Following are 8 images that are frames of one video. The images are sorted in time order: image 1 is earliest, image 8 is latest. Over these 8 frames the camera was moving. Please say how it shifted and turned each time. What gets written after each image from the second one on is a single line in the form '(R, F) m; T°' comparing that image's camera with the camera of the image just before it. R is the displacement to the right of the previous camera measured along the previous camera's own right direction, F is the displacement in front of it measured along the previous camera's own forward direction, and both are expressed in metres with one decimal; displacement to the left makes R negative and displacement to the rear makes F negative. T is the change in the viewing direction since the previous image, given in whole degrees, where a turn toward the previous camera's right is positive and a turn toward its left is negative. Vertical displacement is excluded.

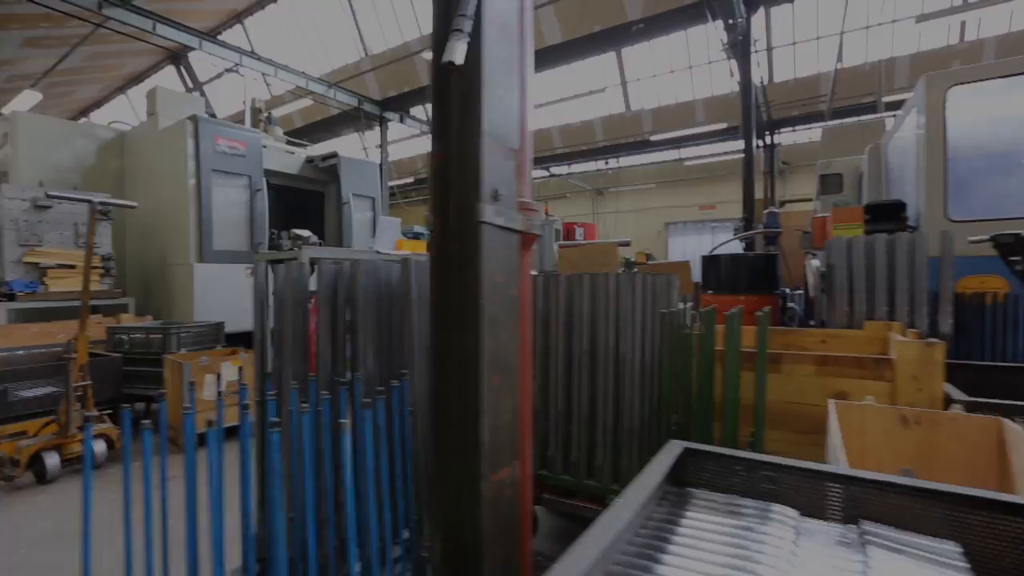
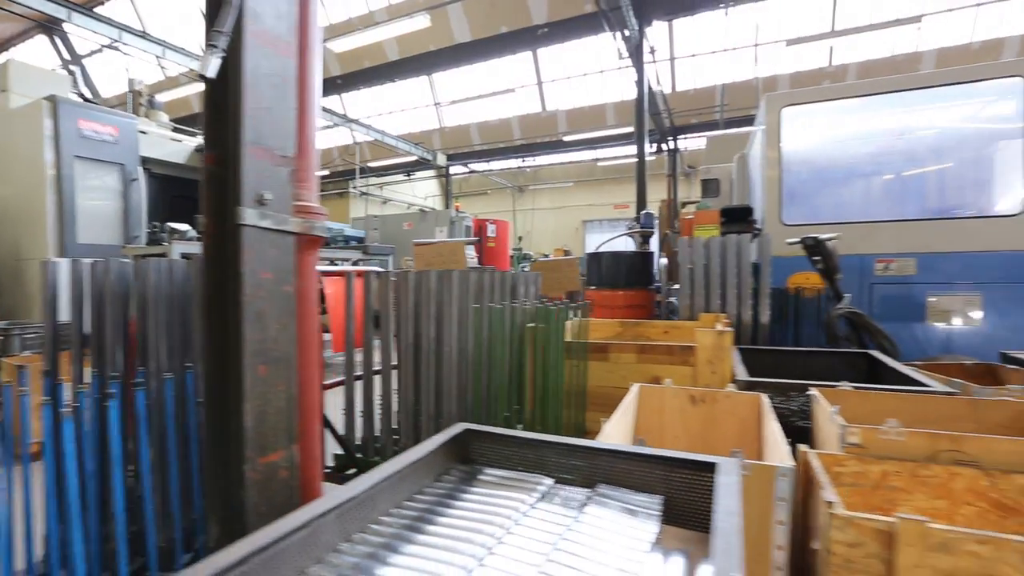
(+0.3, -0.1) m; +8°
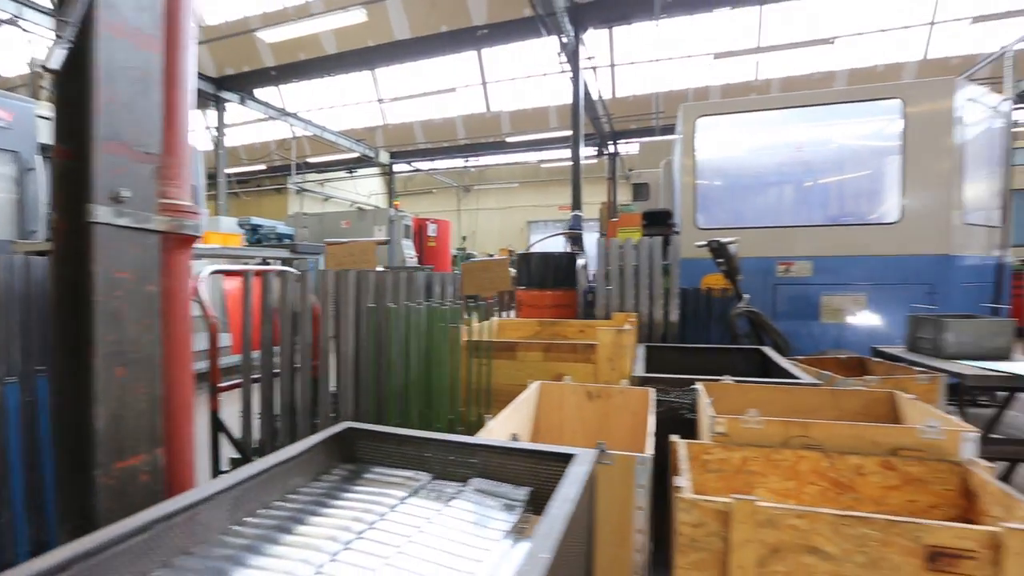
(+0.2, 0.0) m; +6°
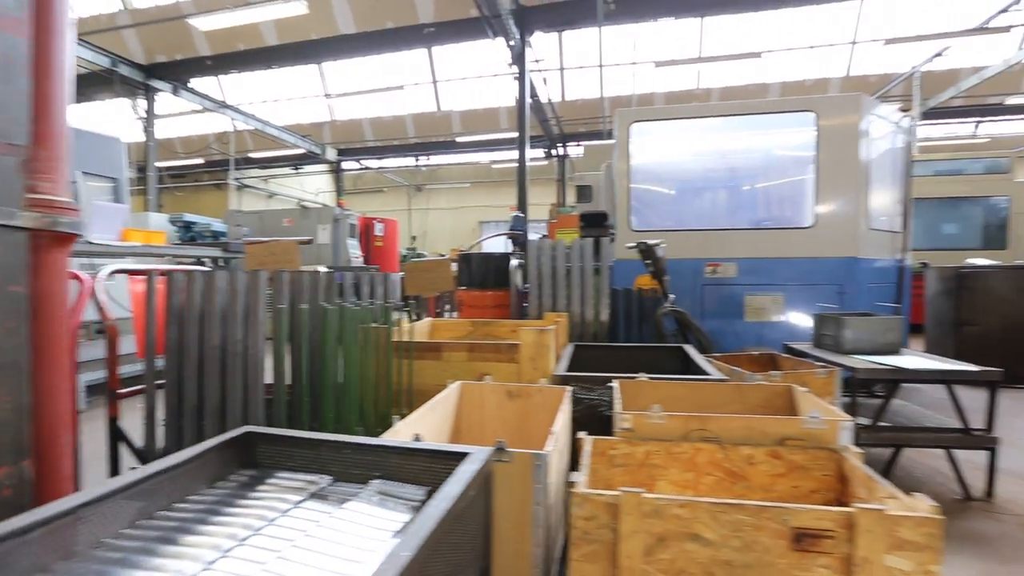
(+0.1, 0.0) m; +5°
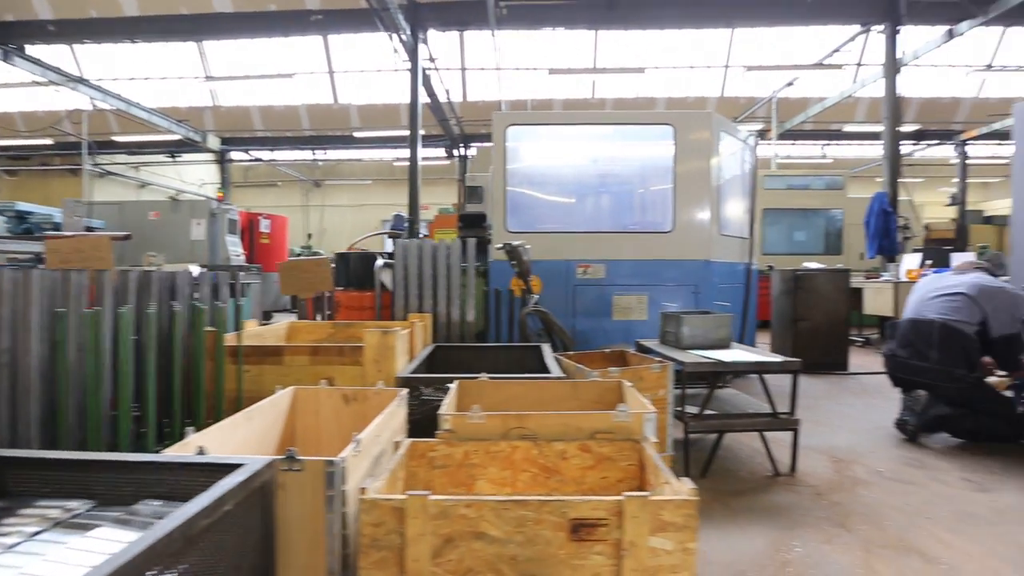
(+0.3, 0.0) m; +10°
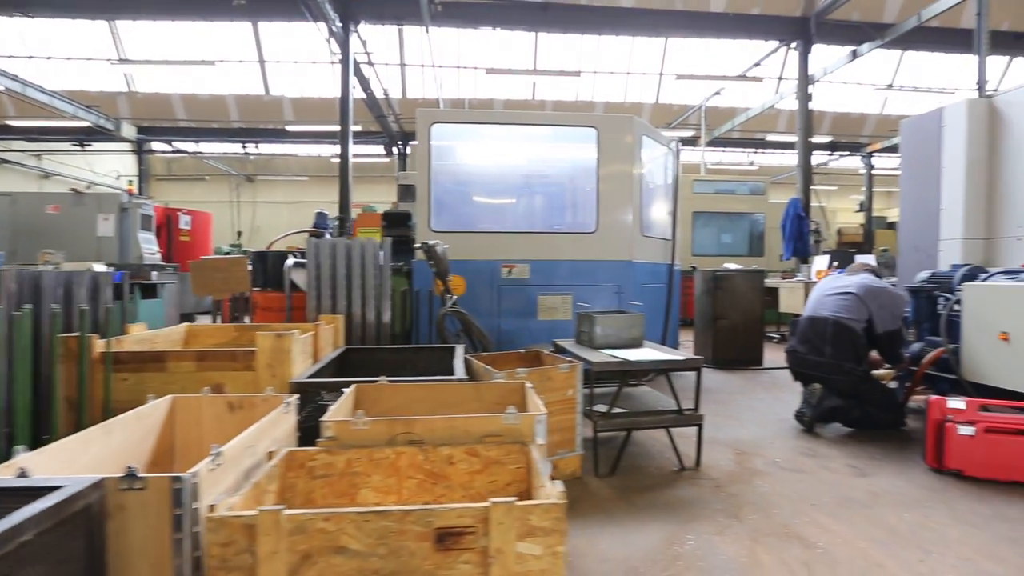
(+0.2, 0.0) m; +6°
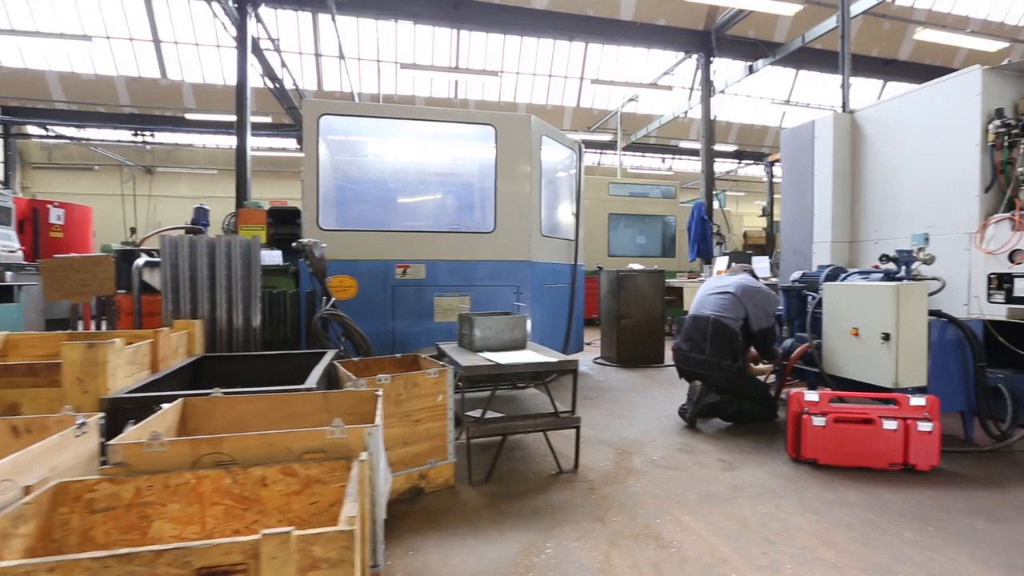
(+0.3, +0.1) m; +7°
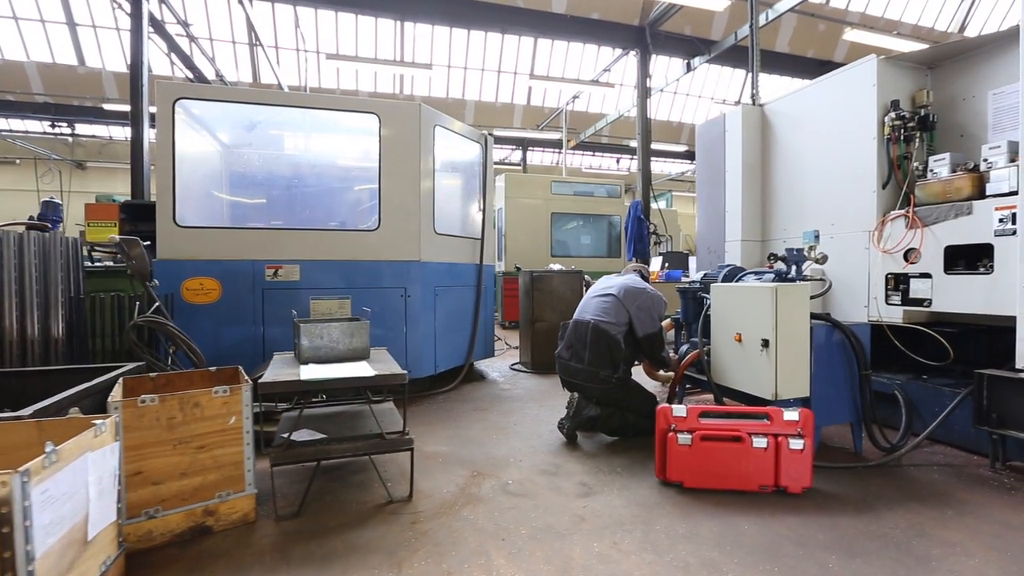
(+0.6, +0.3) m; +3°
